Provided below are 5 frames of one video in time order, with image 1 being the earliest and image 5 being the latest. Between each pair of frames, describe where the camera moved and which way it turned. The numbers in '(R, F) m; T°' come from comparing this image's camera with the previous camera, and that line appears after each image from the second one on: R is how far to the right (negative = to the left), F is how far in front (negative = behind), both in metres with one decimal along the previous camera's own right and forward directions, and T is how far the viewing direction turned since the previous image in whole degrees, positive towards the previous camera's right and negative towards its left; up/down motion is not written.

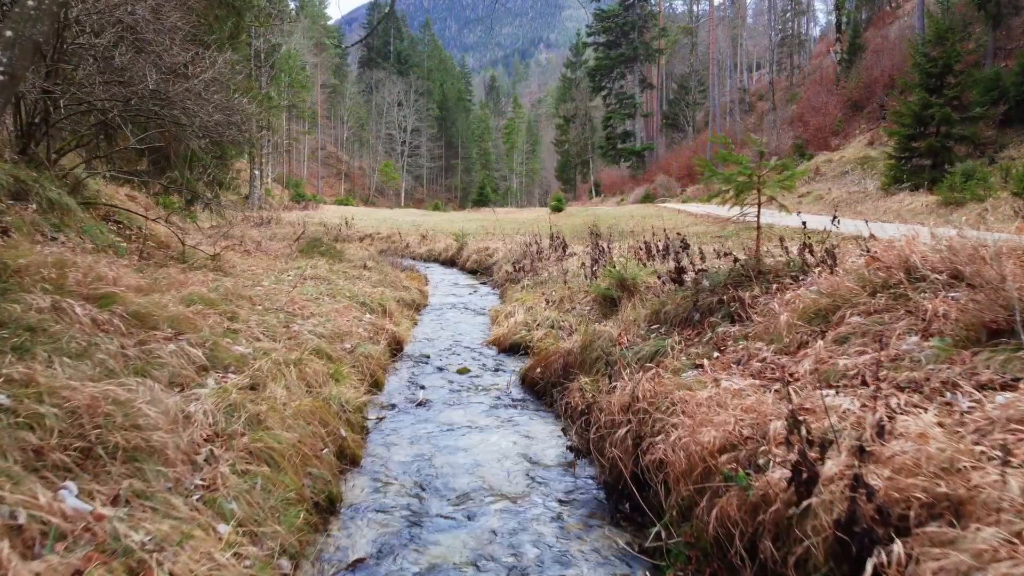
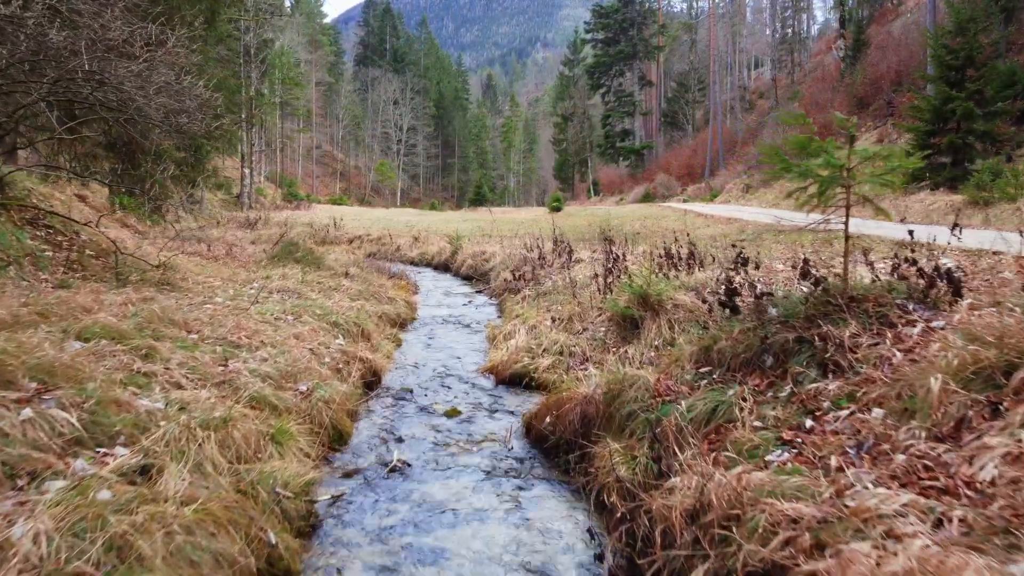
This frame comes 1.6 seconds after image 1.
(0.0, +1.1) m; 0°
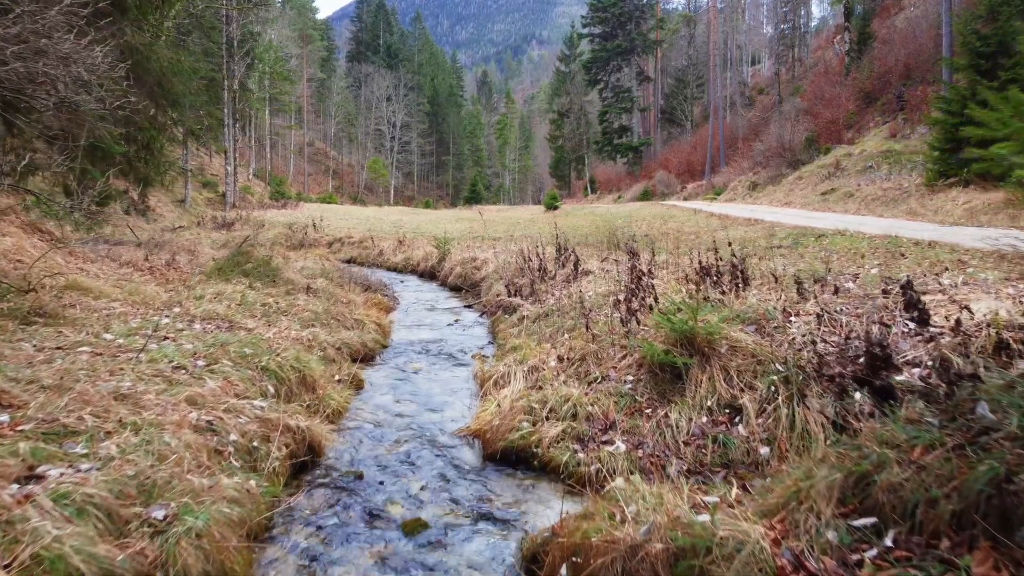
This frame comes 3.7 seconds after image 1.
(0.0, +1.6) m; 0°
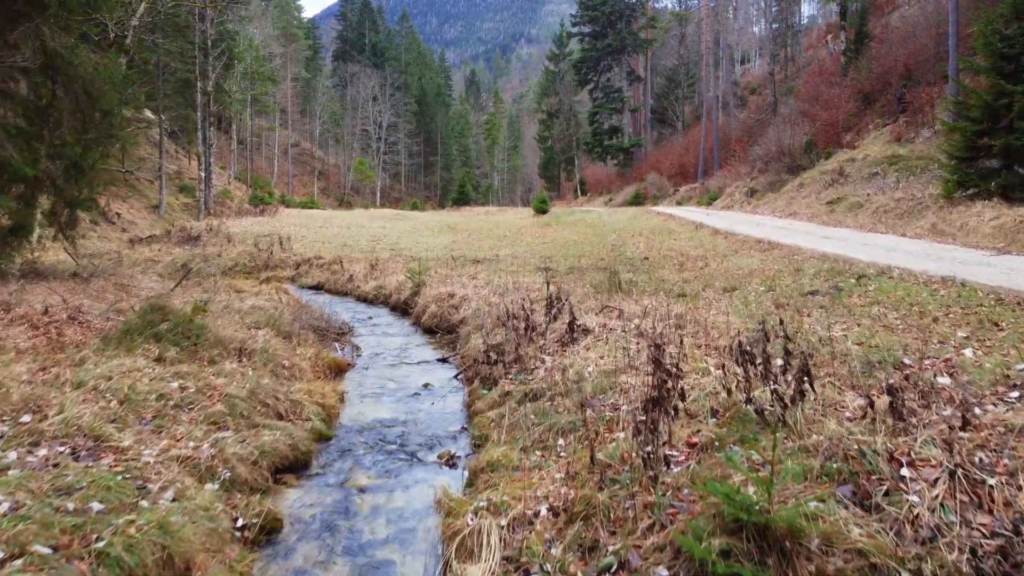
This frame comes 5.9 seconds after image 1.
(+0.1, +1.5) m; +1°
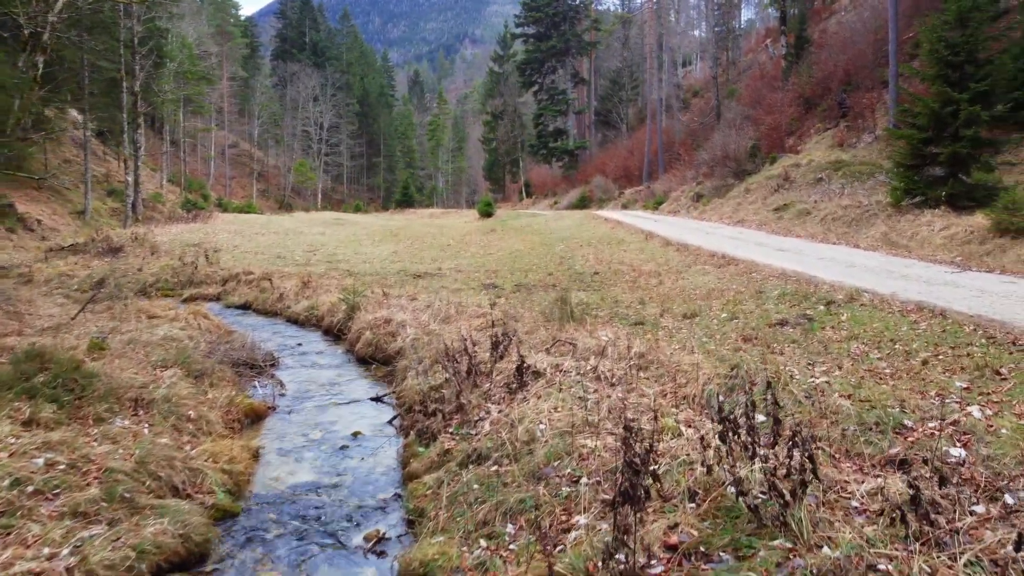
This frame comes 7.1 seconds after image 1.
(0.0, +0.8) m; +4°
